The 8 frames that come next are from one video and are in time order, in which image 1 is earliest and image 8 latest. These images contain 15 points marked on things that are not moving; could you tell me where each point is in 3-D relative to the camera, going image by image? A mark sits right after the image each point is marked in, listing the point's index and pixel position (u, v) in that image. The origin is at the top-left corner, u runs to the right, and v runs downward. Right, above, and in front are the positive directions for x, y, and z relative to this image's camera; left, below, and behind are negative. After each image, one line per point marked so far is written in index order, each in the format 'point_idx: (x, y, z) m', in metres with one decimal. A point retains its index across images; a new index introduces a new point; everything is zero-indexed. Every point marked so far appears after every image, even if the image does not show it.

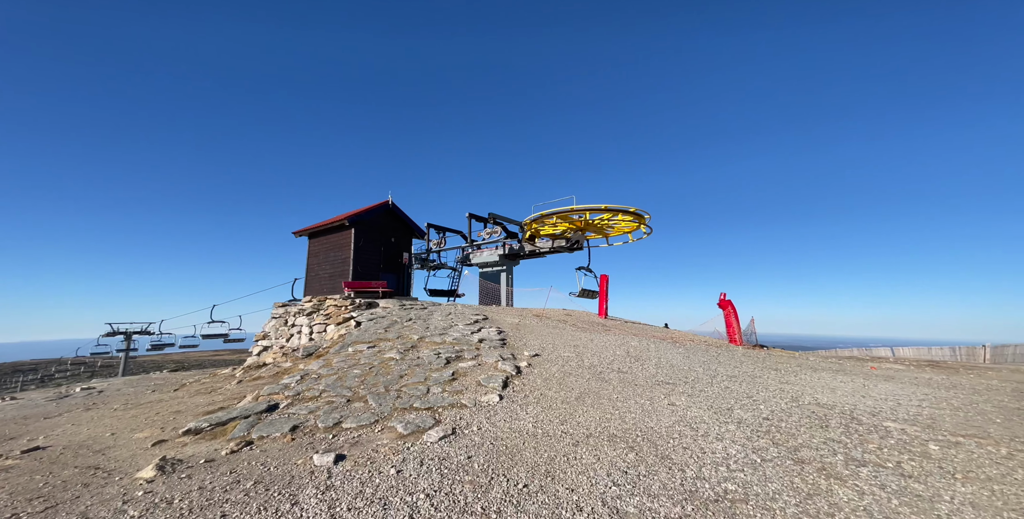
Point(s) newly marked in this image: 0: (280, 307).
0: (-10.7, -2.2, +17.9) m
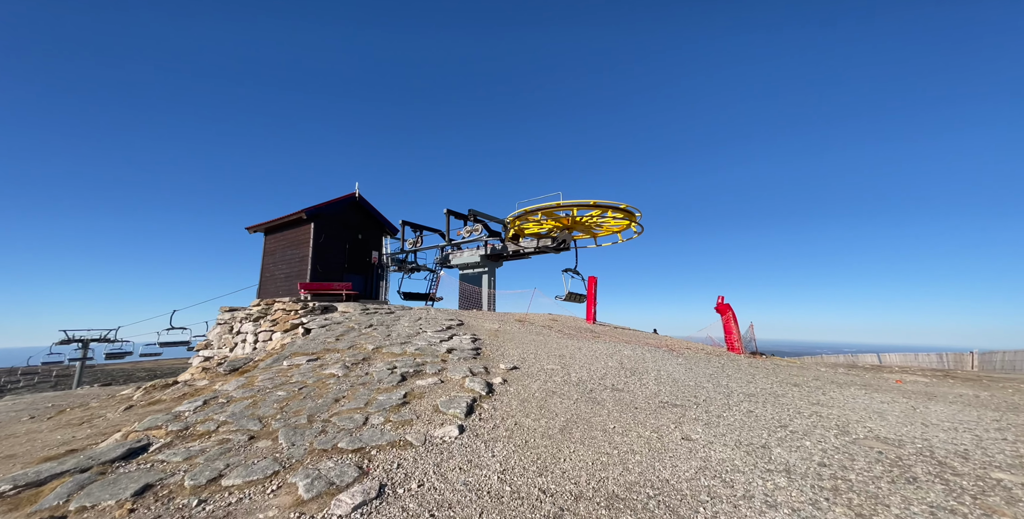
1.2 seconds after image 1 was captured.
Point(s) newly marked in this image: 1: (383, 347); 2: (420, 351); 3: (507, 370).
0: (-11.5, -2.1, +15.7) m
1: (-3.3, -2.2, +9.7) m
2: (-2.3, -2.2, +9.5) m
3: (-0.1, -2.4, +8.6) m
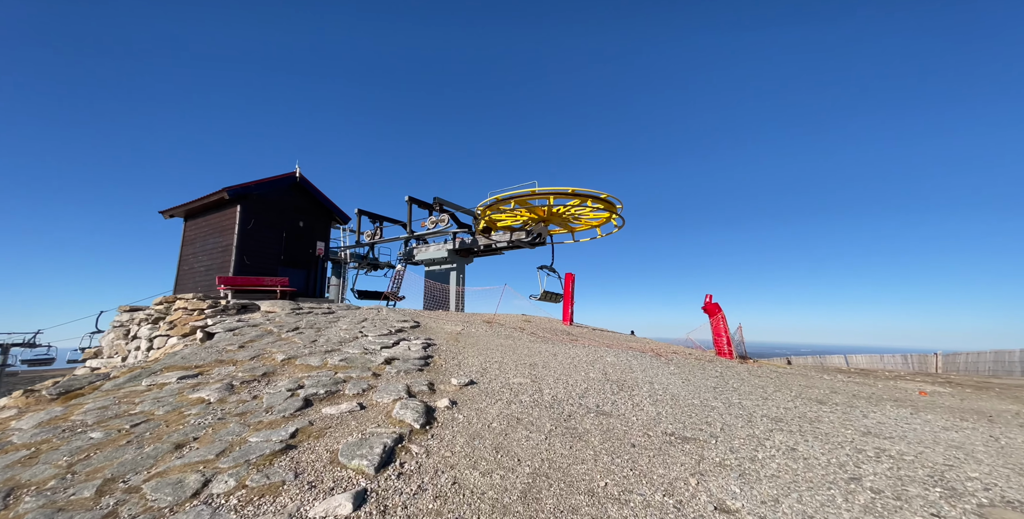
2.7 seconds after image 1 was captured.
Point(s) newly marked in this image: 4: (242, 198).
0: (-12.7, -1.7, +12.9) m
1: (-4.1, -1.9, +7.4) m
2: (-3.1, -1.9, +7.3) m
3: (-0.9, -2.1, +6.5) m
4: (-9.8, +2.3, +14.1) m
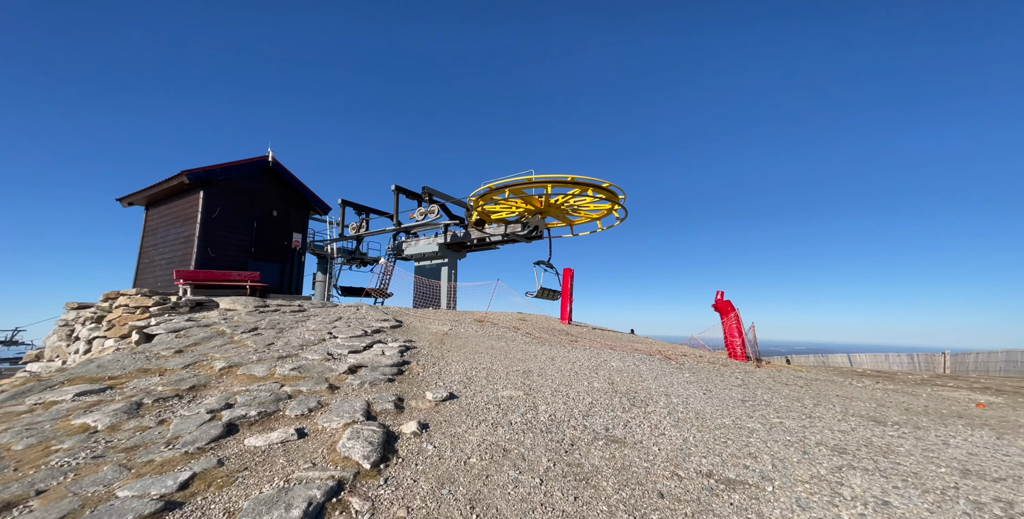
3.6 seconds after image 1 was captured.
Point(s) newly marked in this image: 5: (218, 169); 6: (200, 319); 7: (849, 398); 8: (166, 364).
0: (-12.9, -1.5, +11.5) m
1: (-4.3, -1.7, +6.1) m
2: (-3.3, -1.7, +6.0) m
3: (-1.0, -1.9, +5.2) m
4: (-10.0, +2.5, +12.7) m
5: (-9.6, +2.9, +12.7) m
6: (-7.3, -1.4, +9.1) m
7: (+5.9, -2.4, +6.8) m
8: (-5.5, -1.7, +6.2) m
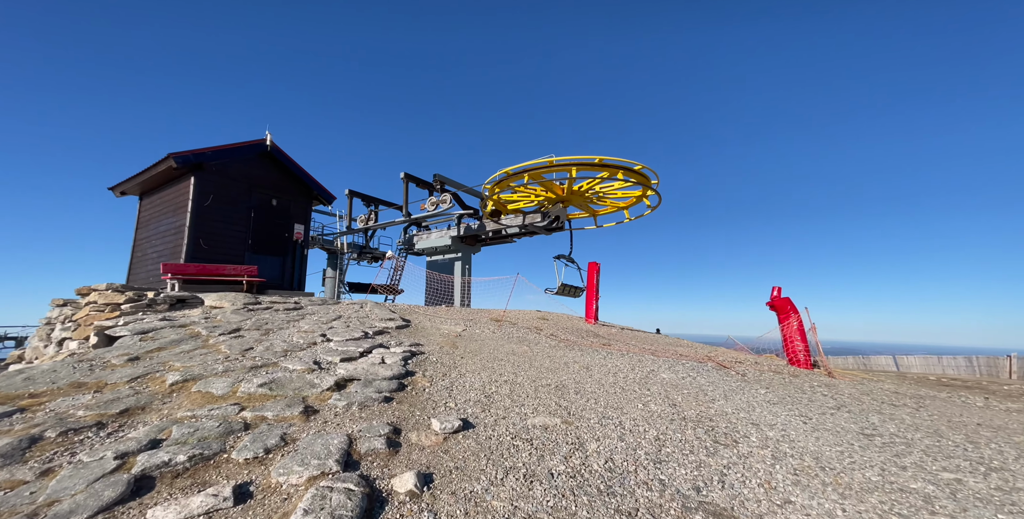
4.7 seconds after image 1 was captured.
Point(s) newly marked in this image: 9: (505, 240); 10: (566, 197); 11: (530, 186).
0: (-12.3, -1.3, +10.5) m
1: (-3.9, -1.5, +4.8) m
2: (-2.9, -1.5, +4.6) m
3: (-0.7, -1.7, +3.8) m
4: (-9.4, +2.7, +11.6) m
5: (-8.9, +3.2, +11.6) m
6: (-6.8, -1.2, +7.9) m
7: (+6.3, -2.2, +5.1) m
8: (-5.1, -1.5, +5.0) m
9: (-0.4, +1.0, +19.8) m
10: (+2.1, +2.4, +15.0) m
11: (+0.7, +2.9, +15.3) m
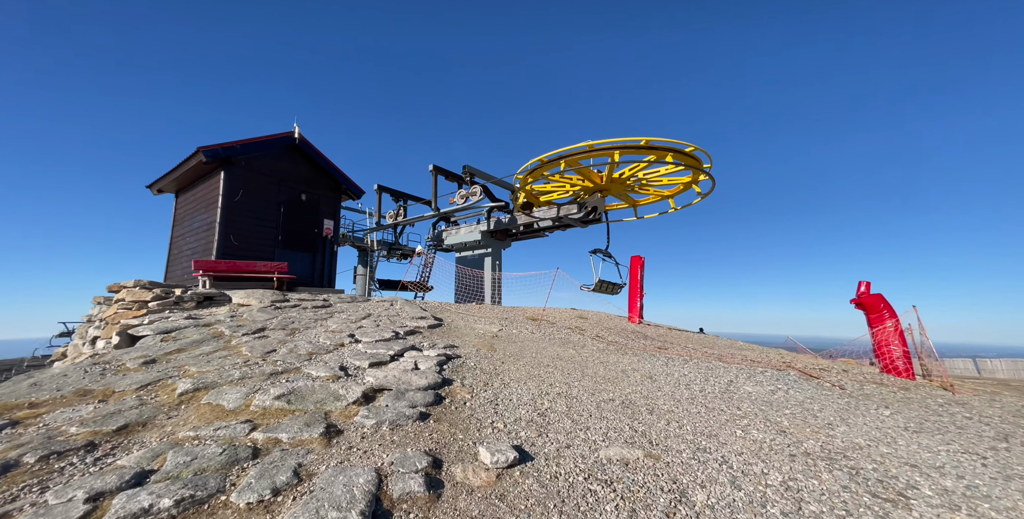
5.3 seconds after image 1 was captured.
0: (-11.3, -1.2, +10.5) m
1: (-3.3, -1.4, +4.2) m
2: (-2.3, -1.4, +4.0) m
3: (-0.2, -1.6, +3.0) m
4: (-8.3, +2.8, +11.3) m
5: (-7.9, +3.3, +11.3) m
6: (-5.9, -1.1, +7.5) m
7: (+6.9, -2.1, +3.8) m
8: (-4.5, -1.4, +4.5) m
9: (+1.2, +1.2, +19.0) m
10: (+3.3, +2.7, +13.9) m
11: (+2.0, +3.1, +14.3) m
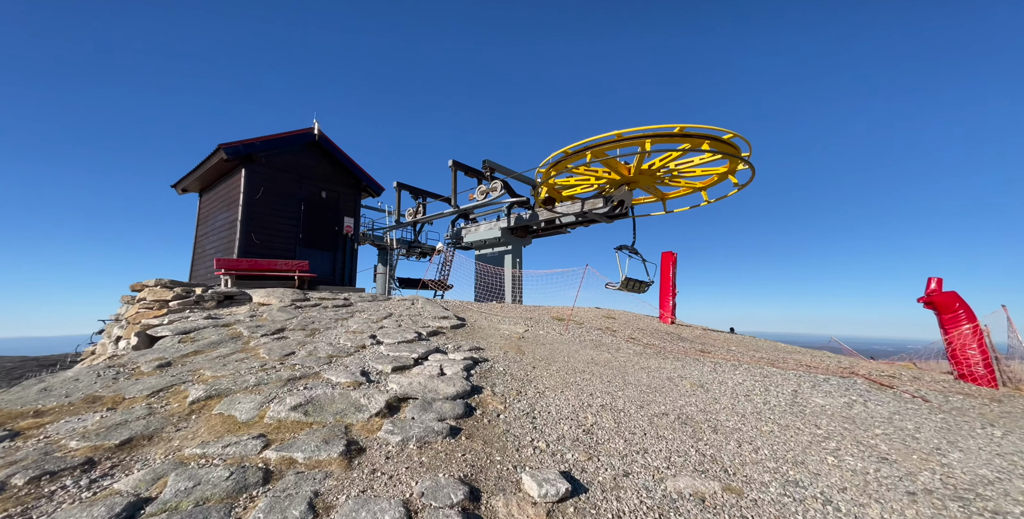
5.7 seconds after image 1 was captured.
0: (-10.6, -1.2, +10.5) m
1: (-2.9, -1.4, +3.9) m
2: (-1.9, -1.4, +3.6) m
3: (+0.2, -1.6, +2.5) m
4: (-7.6, +2.9, +11.2) m
5: (-7.2, +3.3, +11.1) m
6: (-5.4, -1.1, +7.3) m
7: (+7.2, -2.0, +3.0) m
8: (-4.1, -1.4, +4.2) m
9: (+2.3, +1.3, +18.4) m
10: (+4.1, +2.8, +13.2) m
11: (+2.8, +3.2, +13.7) m
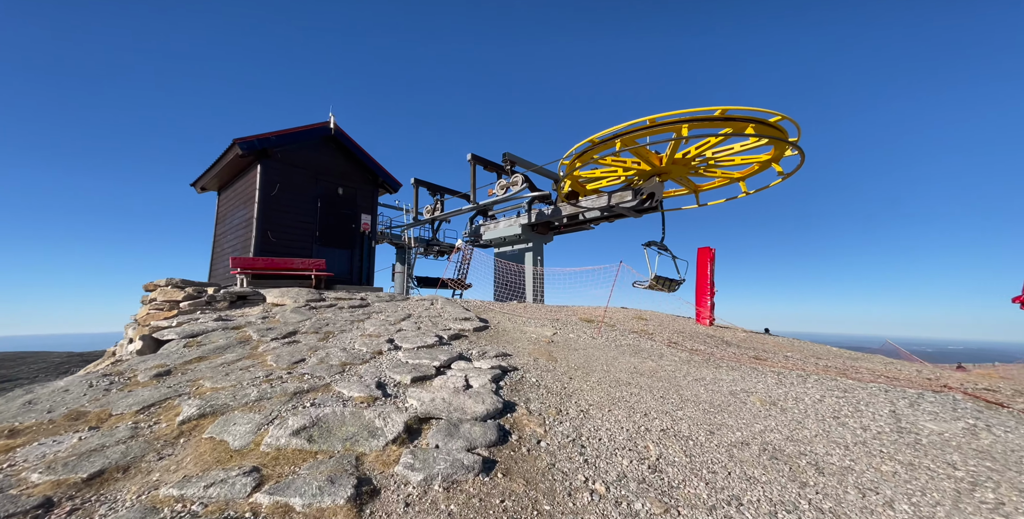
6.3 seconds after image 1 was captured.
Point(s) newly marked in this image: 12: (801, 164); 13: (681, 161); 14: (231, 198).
0: (-10.0, -1.2, +10.3) m
1: (-2.5, -1.3, +3.4) m
2: (-1.6, -1.4, +3.0) m
3: (+0.5, -1.5, +1.8) m
4: (-6.9, +2.9, +10.8) m
5: (-6.5, +3.4, +10.8) m
6: (-4.9, -1.0, +6.9) m
7: (+7.5, -1.9, +2.0) m
8: (-3.7, -1.4, +3.7) m
9: (+3.3, +1.4, +17.6) m
10: (+4.9, +2.9, +12.4) m
11: (+3.6, +3.3, +12.9) m
12: (+5.6, +1.7, +7.4) m
13: (+5.3, +3.0, +12.1) m
14: (-9.2, +2.0, +12.7) m
